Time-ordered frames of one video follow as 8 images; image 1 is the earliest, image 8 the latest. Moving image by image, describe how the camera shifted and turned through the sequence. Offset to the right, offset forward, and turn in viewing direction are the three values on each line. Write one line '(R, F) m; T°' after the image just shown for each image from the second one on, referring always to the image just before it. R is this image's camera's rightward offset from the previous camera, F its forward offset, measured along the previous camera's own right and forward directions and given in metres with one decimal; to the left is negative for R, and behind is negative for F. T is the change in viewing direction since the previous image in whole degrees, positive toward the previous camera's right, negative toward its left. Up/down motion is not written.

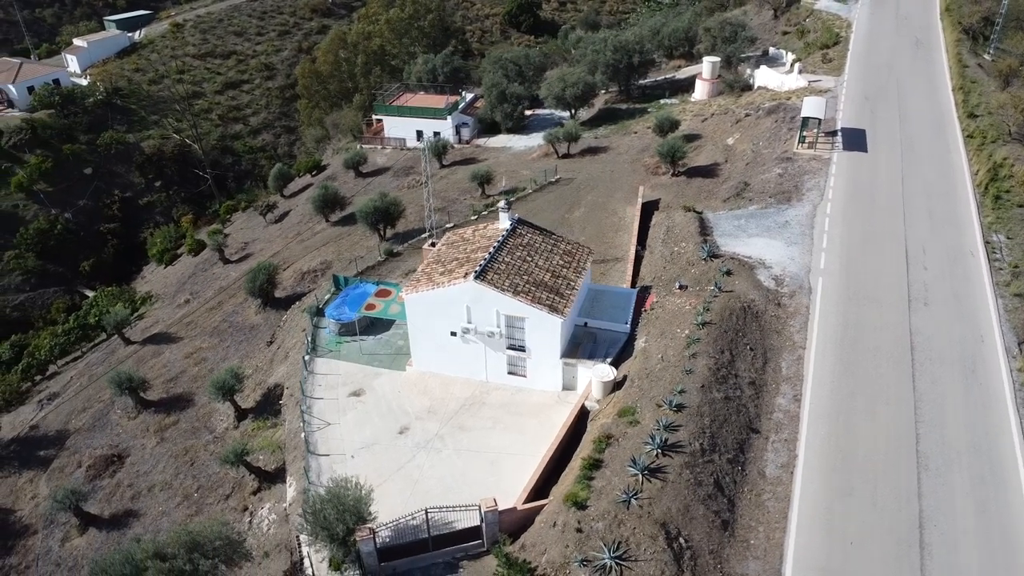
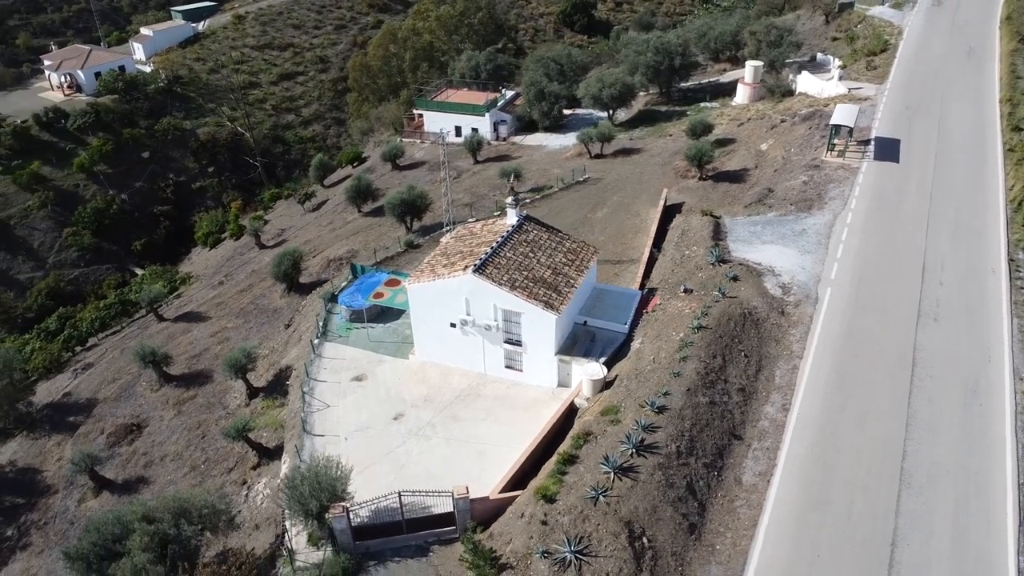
(+1.7, -0.3) m; -4°
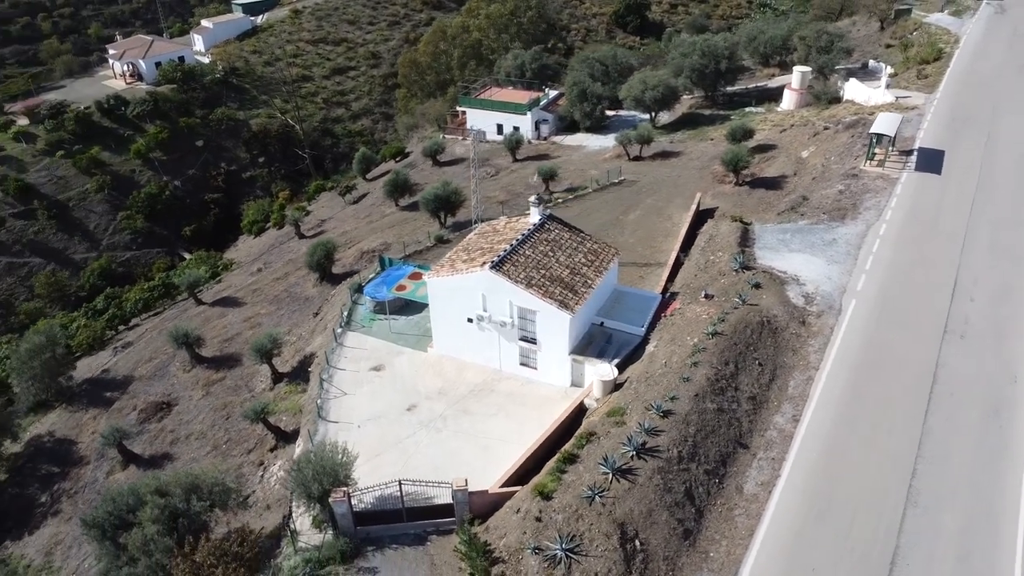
(+1.0, -0.1) m; -4°
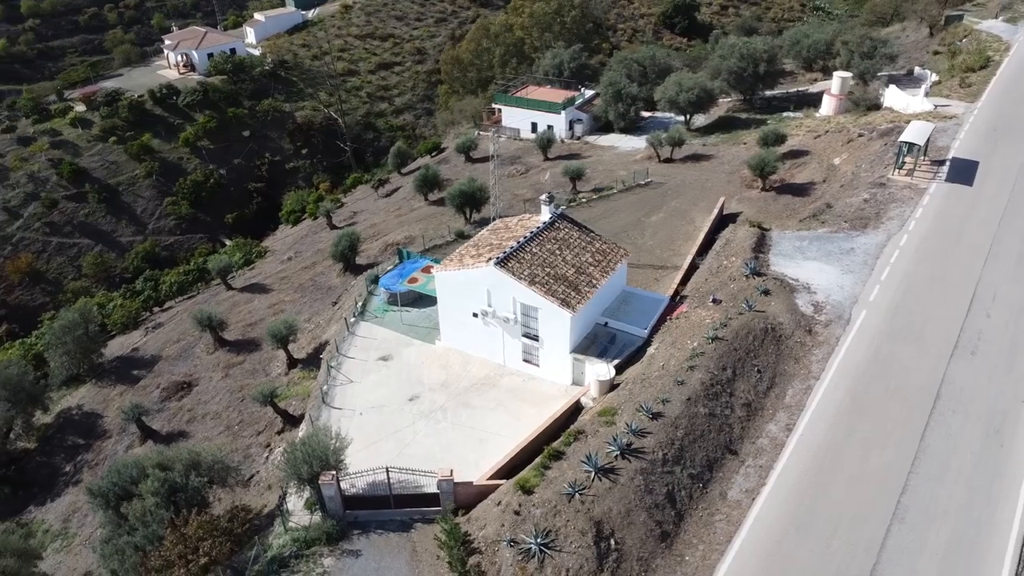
(+1.3, -0.2) m; -4°
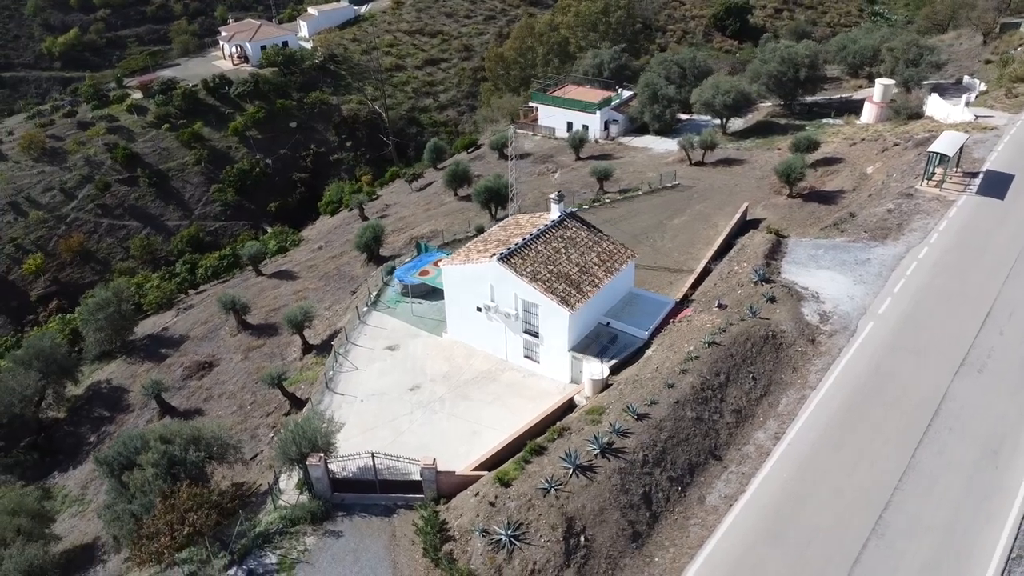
(+1.5, -0.2) m; -4°
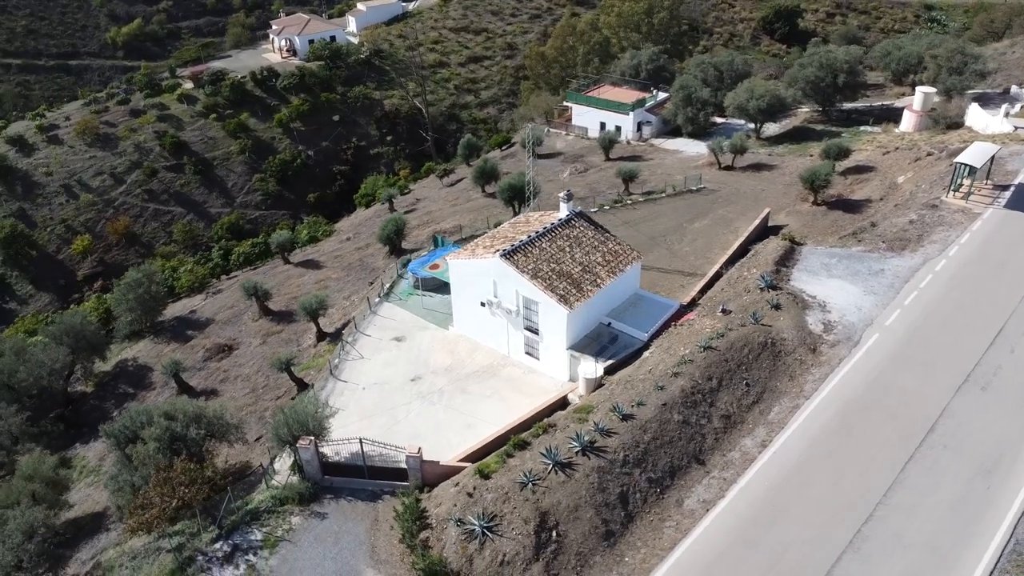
(+1.4, -0.2) m; -4°
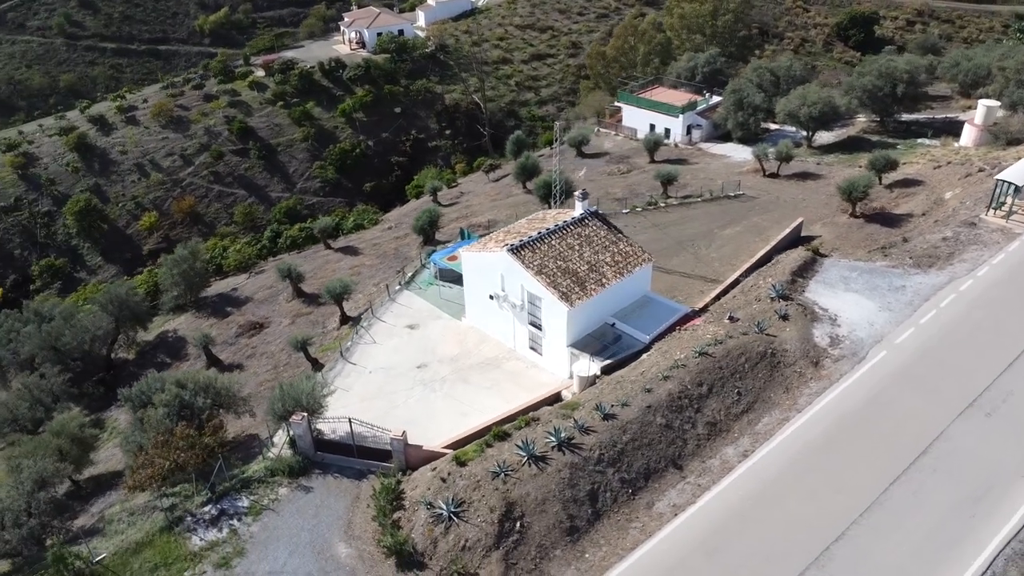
(+2.0, -0.2) m; -5°
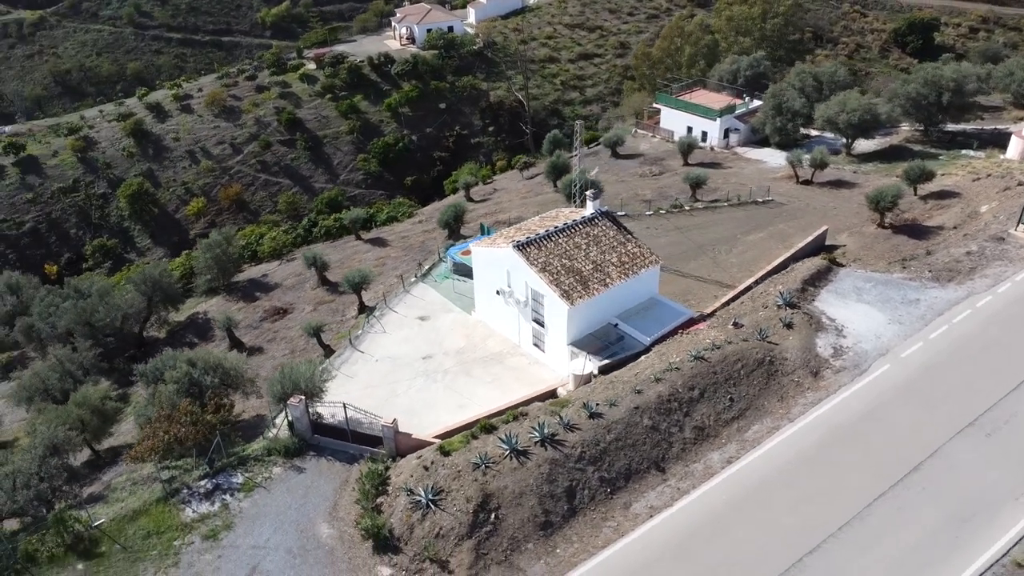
(+1.5, -0.2) m; -4°
